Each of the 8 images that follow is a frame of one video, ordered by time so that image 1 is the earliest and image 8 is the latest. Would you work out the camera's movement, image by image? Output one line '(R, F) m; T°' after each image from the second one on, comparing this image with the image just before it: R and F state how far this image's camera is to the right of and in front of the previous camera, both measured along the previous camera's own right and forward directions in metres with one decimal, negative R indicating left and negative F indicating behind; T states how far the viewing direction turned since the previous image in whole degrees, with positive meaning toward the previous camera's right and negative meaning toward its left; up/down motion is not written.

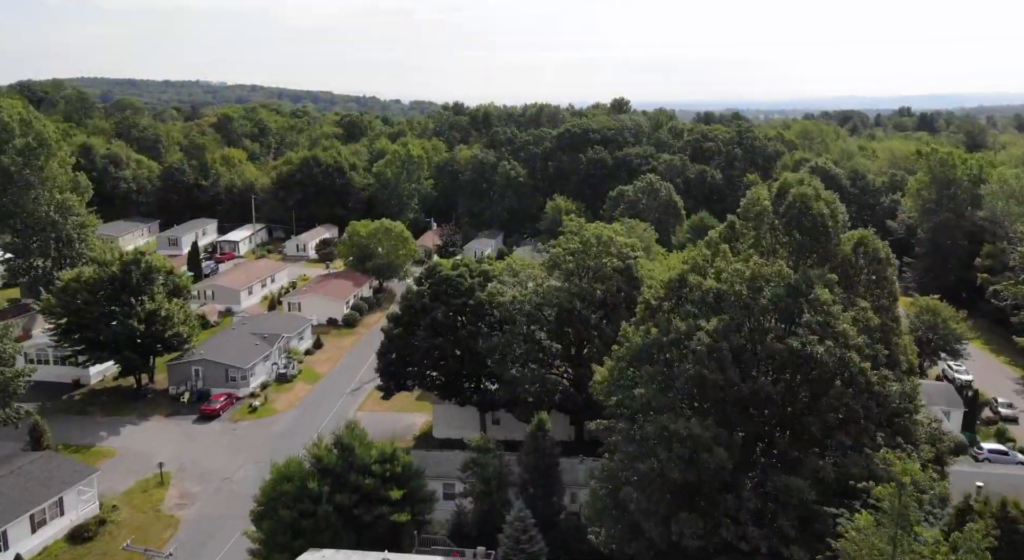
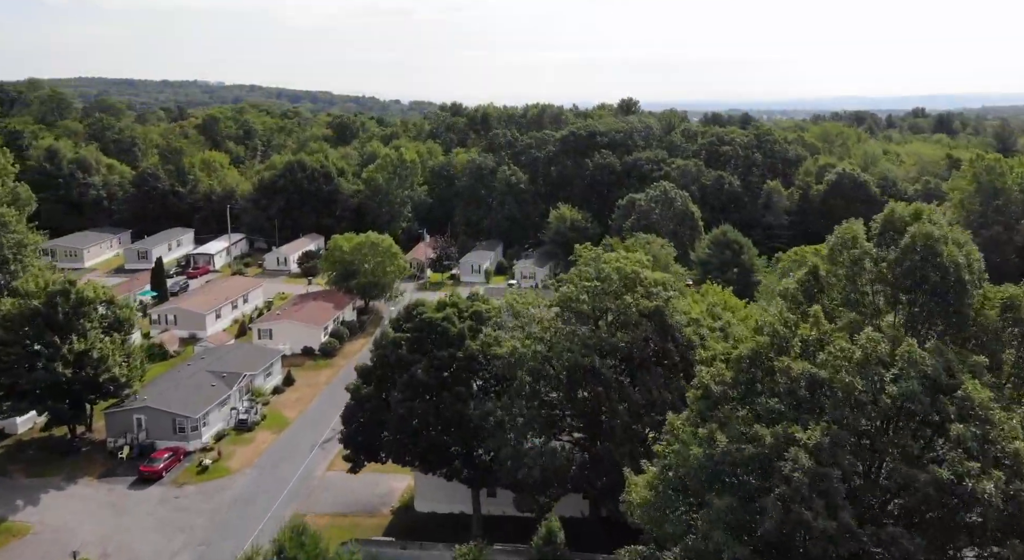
(0.0, +6.5) m; 0°
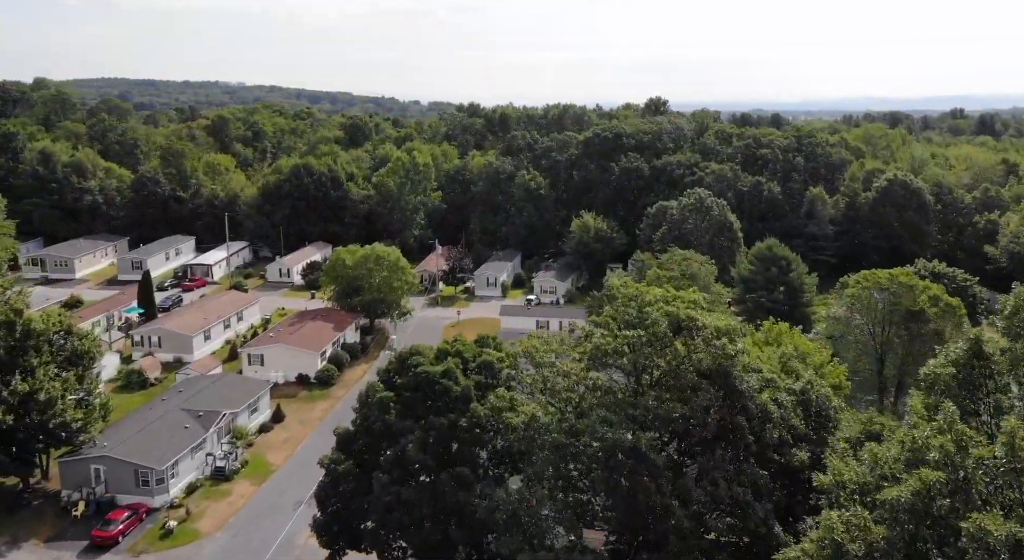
(0.0, +5.4) m; -1°
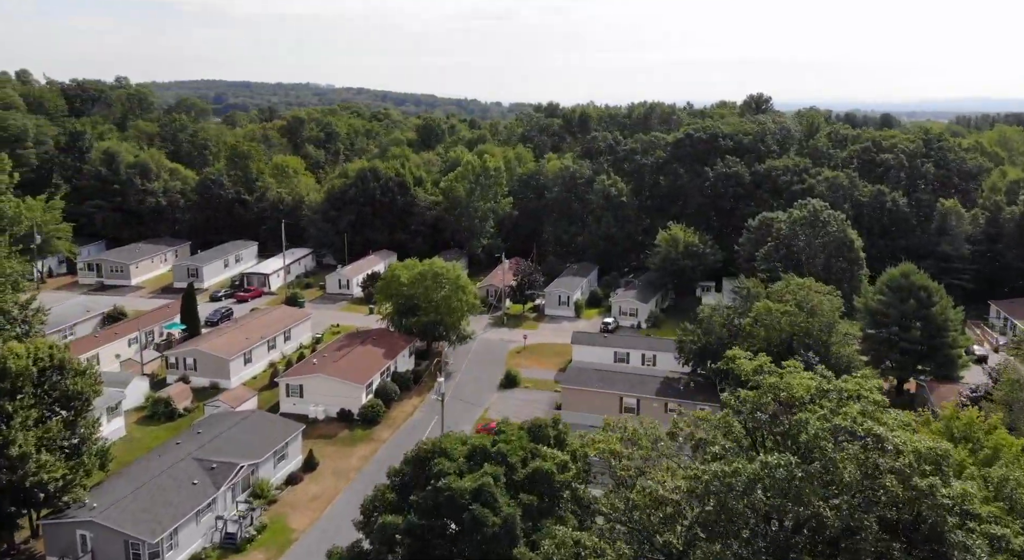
(+0.1, +6.6) m; -6°
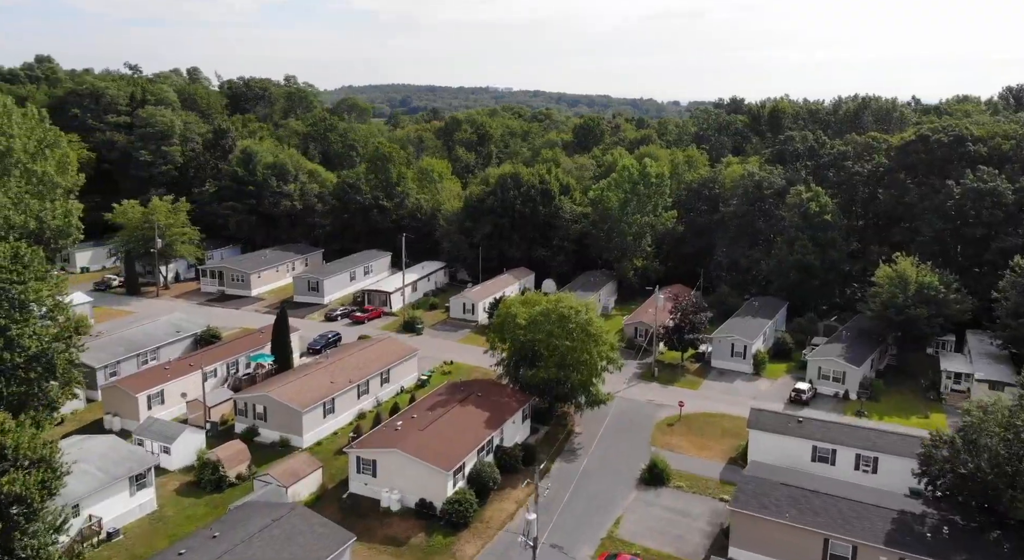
(+0.6, +11.0) m; -12°
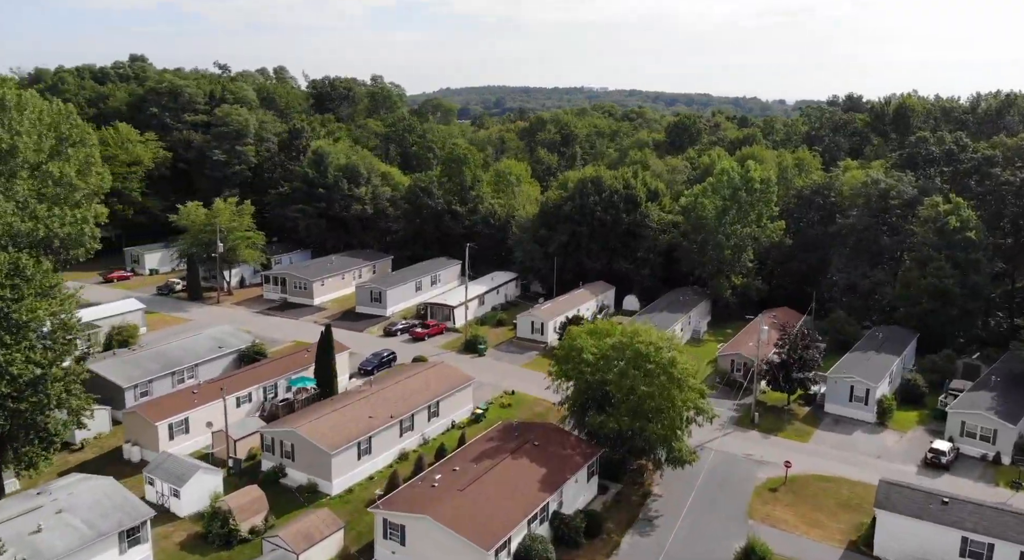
(+0.9, +5.6) m; -7°
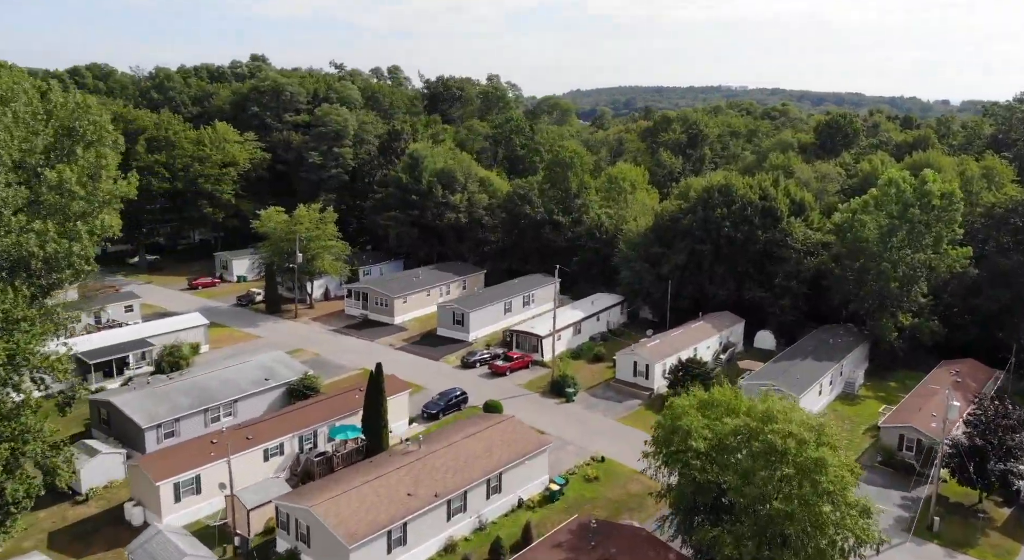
(+1.2, +7.7) m; -9°
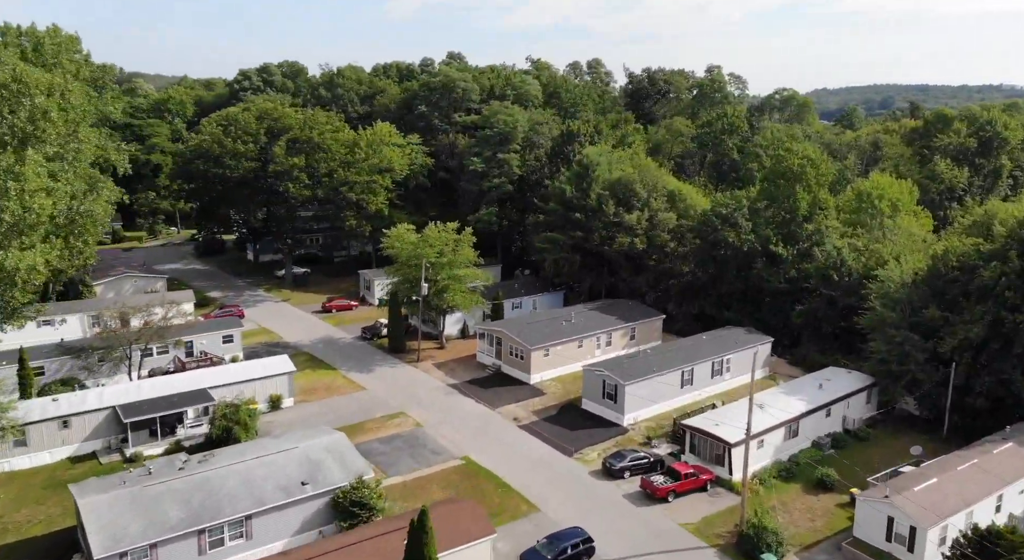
(+1.3, +13.2) m; -15°
